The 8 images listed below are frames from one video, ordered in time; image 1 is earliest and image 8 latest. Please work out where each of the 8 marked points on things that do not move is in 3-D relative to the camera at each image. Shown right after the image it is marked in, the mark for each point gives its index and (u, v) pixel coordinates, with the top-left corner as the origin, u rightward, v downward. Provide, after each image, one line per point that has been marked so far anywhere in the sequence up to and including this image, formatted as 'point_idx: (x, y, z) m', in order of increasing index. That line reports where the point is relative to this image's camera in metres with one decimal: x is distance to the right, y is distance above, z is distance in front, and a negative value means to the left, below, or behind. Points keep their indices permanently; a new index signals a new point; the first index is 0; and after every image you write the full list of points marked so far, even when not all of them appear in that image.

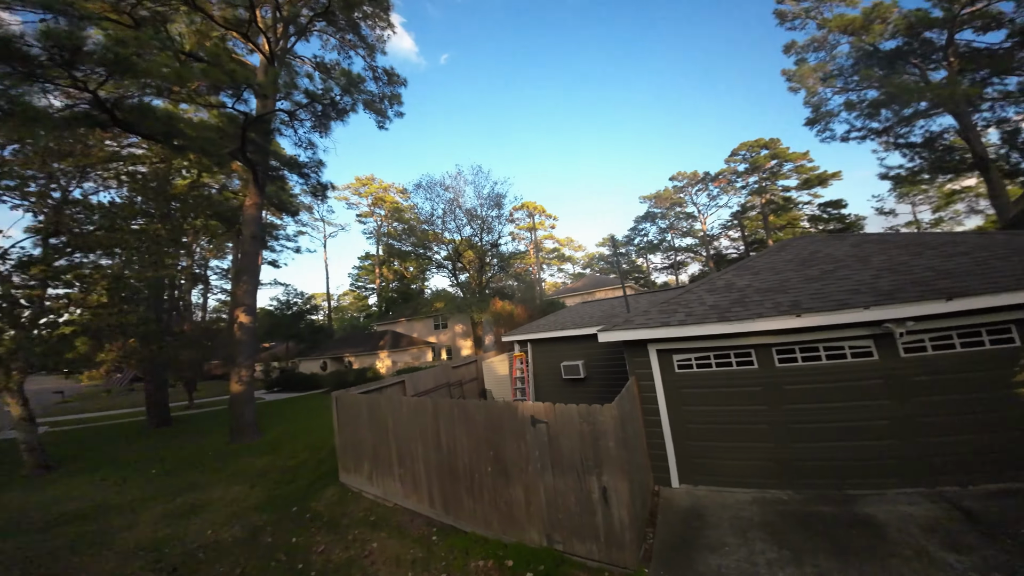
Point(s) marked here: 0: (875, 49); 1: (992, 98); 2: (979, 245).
0: (+18.4, +11.2, +18.7) m
1: (+21.0, +8.0, +17.6) m
2: (+7.1, +0.7, +5.8) m
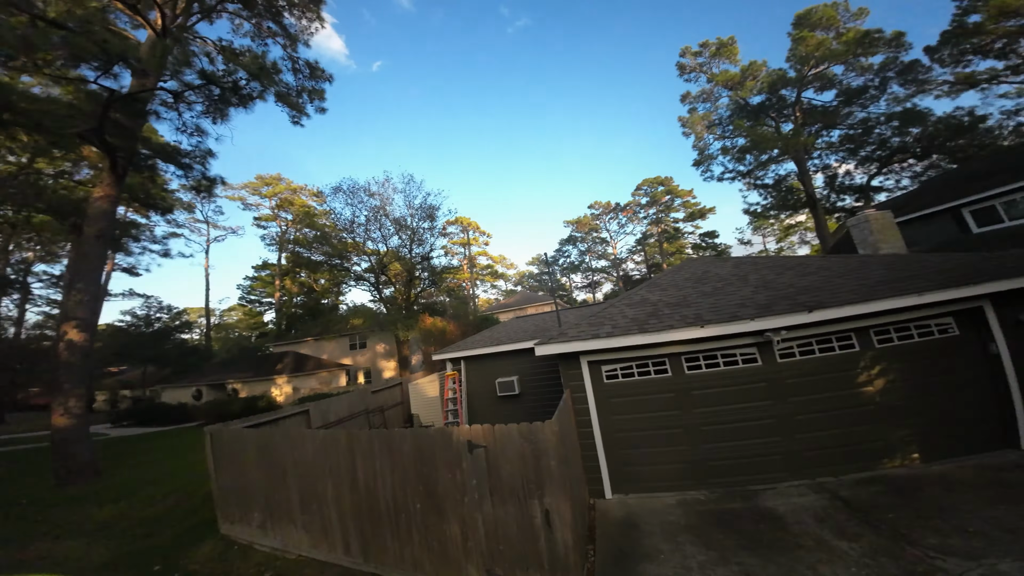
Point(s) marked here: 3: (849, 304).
0: (+13.8, +10.4, +22.7) m
1: (+16.7, +7.3, +21.9) m
2: (+5.8, +0.5, +7.1) m
3: (+4.9, -0.2, +5.7) m
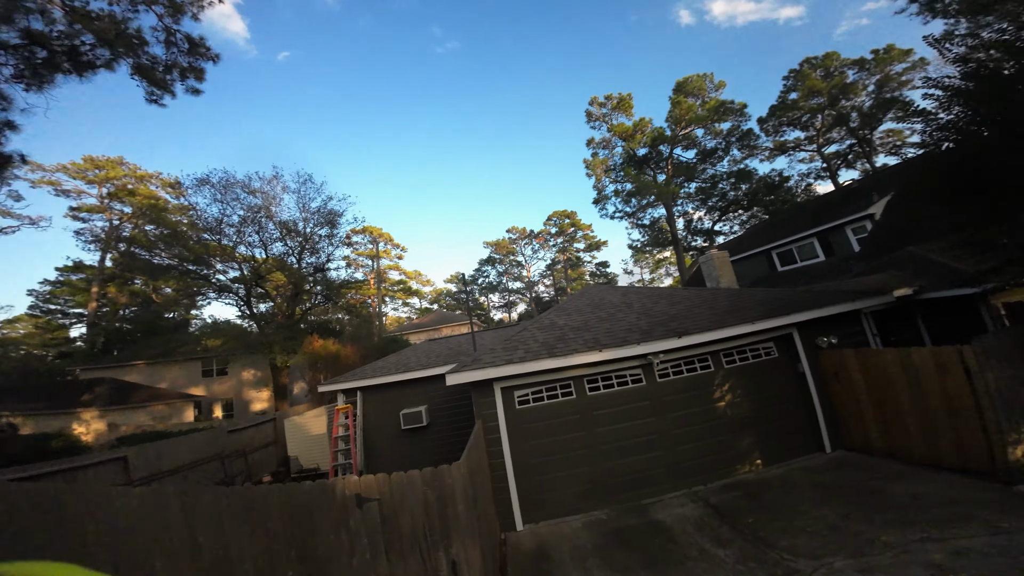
0: (+8.0, +8.6, +25.9) m
1: (+10.9, +5.5, +25.6) m
2: (+4.0, -0.1, +8.2) m
3: (+3.4, -0.7, +6.6) m
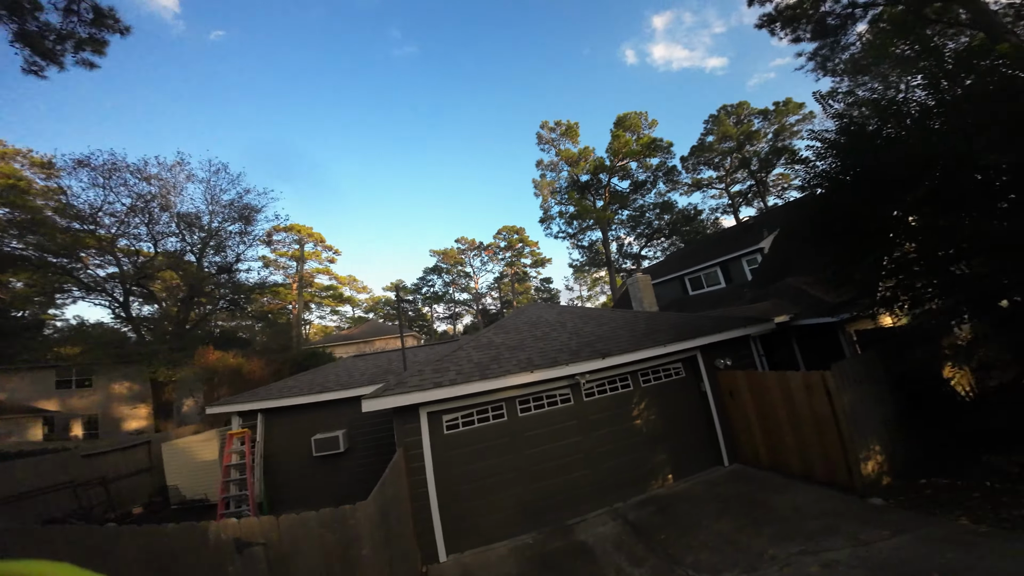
0: (+4.6, +7.5, +27.0) m
1: (+7.5, +4.4, +27.0) m
2: (+2.7, -0.5, +8.6) m
3: (+2.3, -1.1, +7.0) m
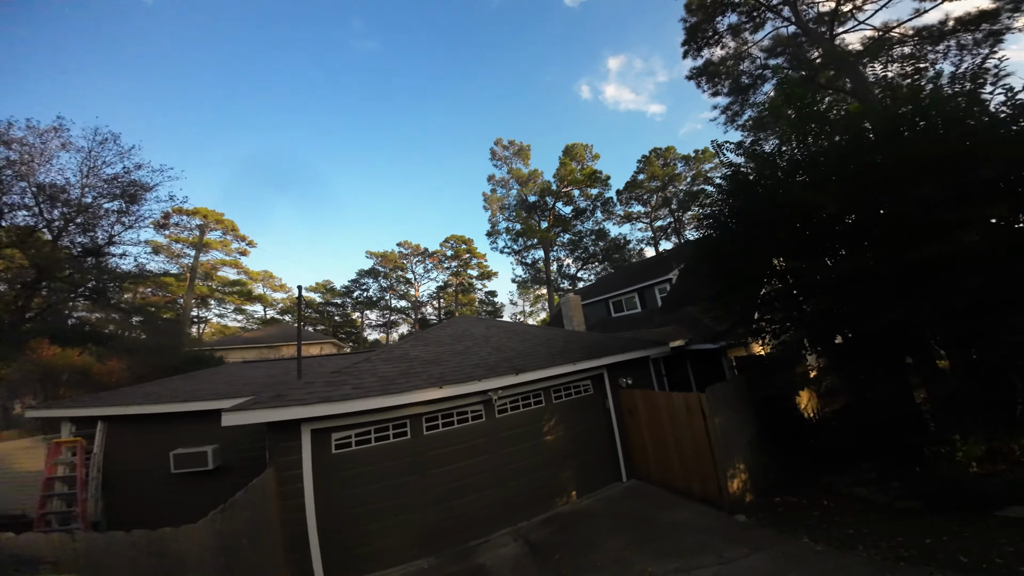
0: (+1.0, +6.3, +27.6) m
1: (+3.7, +3.0, +27.9) m
2: (+1.2, -1.0, +8.9) m
3: (+1.0, -1.4, +7.1) m
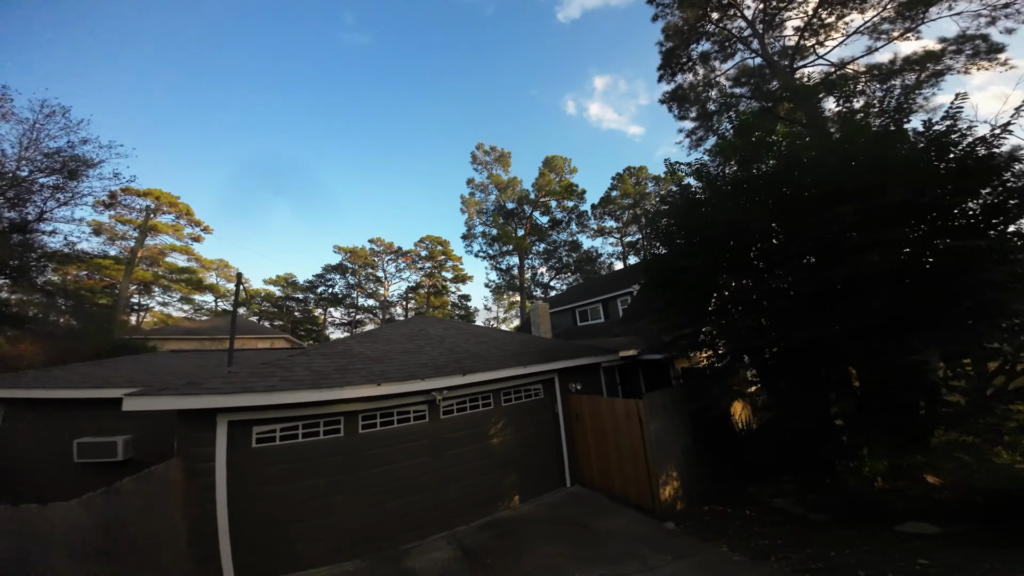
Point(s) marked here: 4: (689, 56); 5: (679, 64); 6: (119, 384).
0: (-0.6, +5.9, +27.7) m
1: (+1.9, +2.5, +28.1) m
2: (+0.3, -1.1, +8.9) m
3: (+0.2, -1.5, +7.1) m
4: (+5.9, +7.8, +13.2) m
5: (+5.7, +7.5, +13.1) m
6: (-6.4, -1.6, +6.4) m
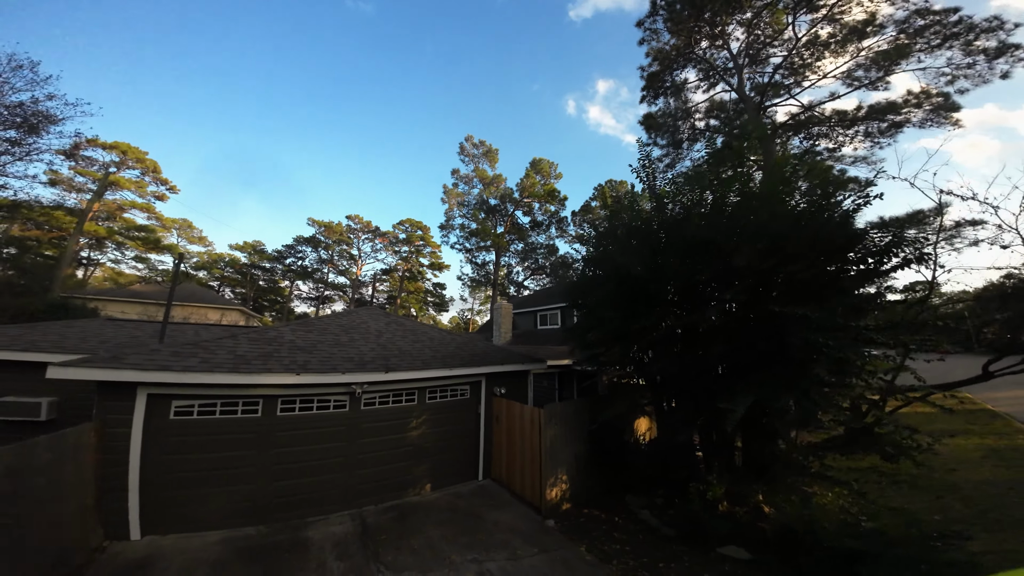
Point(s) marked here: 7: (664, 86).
0: (-1.8, +6.3, +27.9) m
1: (+0.3, +2.6, +28.5) m
2: (-0.8, -1.1, +9.2) m
3: (-0.8, -1.6, +7.5) m
4: (+5.6, +7.2, +13.7) m
5: (+5.3, +6.9, +13.6) m
6: (-7.5, -0.9, +6.5) m
7: (+5.4, +6.9, +13.6) m
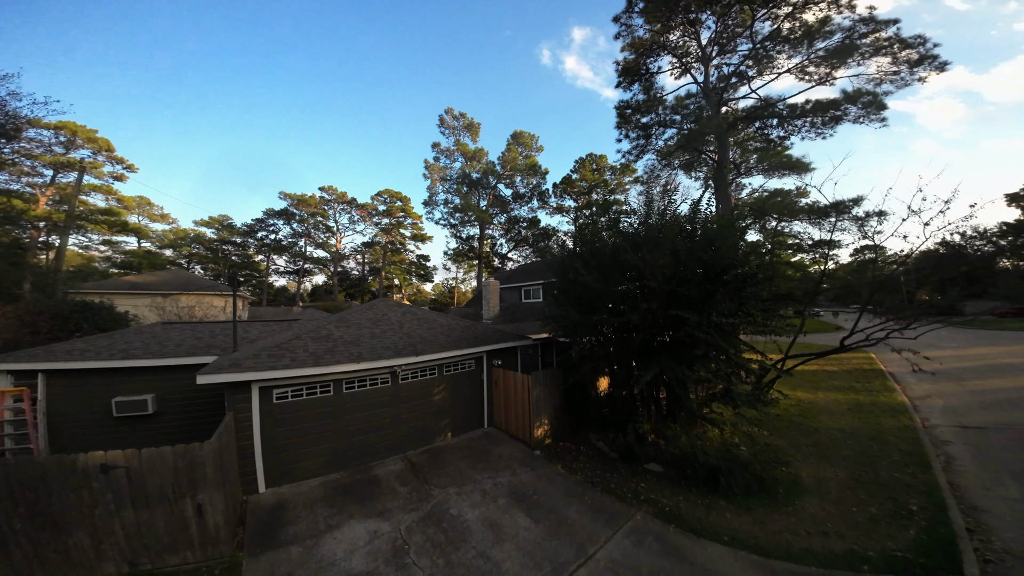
0: (-3.3, +8.4, +28.6) m
1: (-1.1, +4.9, +29.6) m
2: (-1.1, -0.7, +10.7) m
3: (-1.0, -1.3, +9.0) m
4: (+4.6, +8.3, +14.6) m
5: (+4.4, +8.0, +14.6) m
6: (-7.6, -1.1, +7.7) m
7: (+4.5, +8.0, +14.6) m
